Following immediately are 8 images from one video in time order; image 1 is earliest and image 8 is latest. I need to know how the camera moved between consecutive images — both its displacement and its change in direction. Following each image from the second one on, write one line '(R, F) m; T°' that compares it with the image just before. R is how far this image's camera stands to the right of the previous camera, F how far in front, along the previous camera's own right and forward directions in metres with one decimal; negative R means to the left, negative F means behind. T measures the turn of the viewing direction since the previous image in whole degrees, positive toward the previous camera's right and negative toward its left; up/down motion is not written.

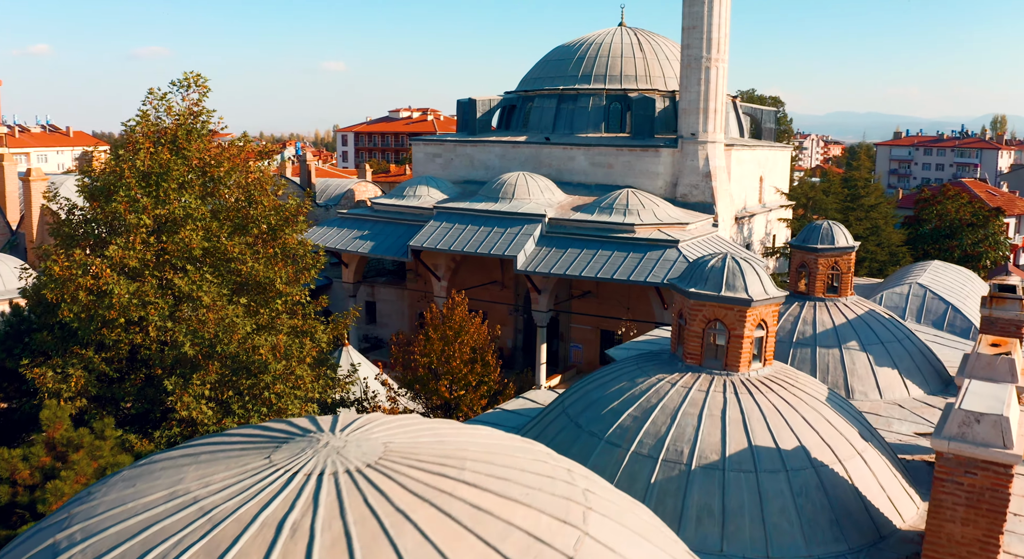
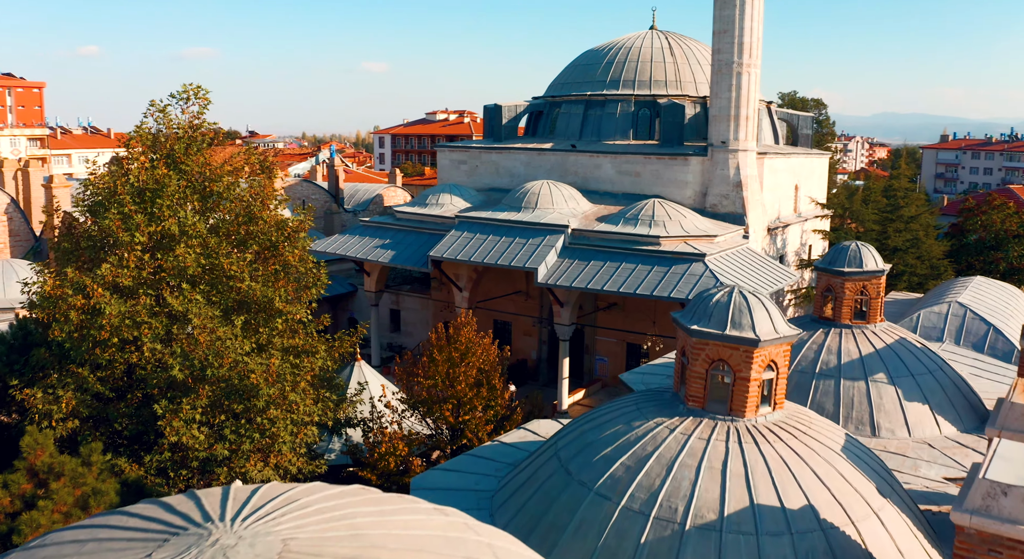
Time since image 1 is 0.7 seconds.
(+0.4, +0.5) m; -3°
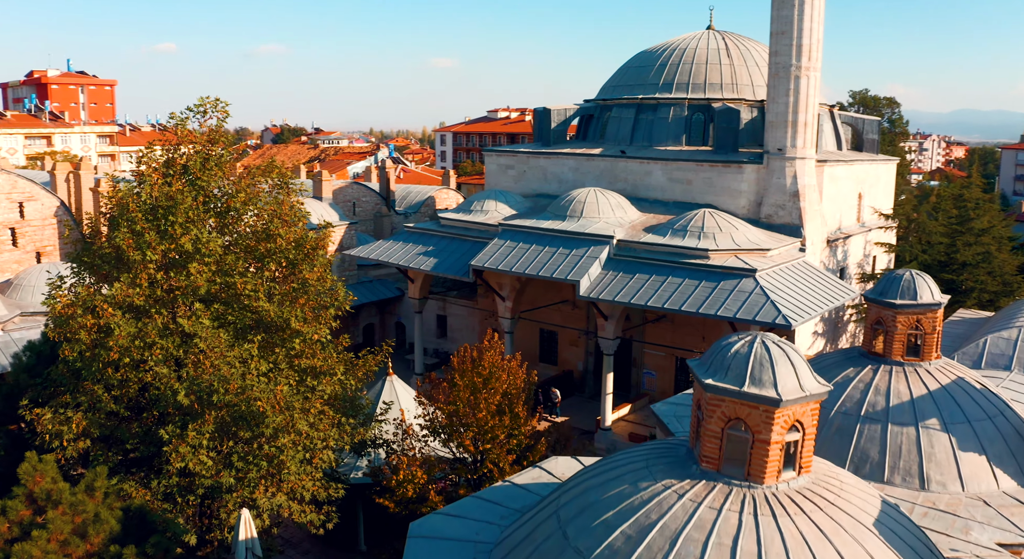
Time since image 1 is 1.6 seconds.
(+0.5, +0.6) m; -4°
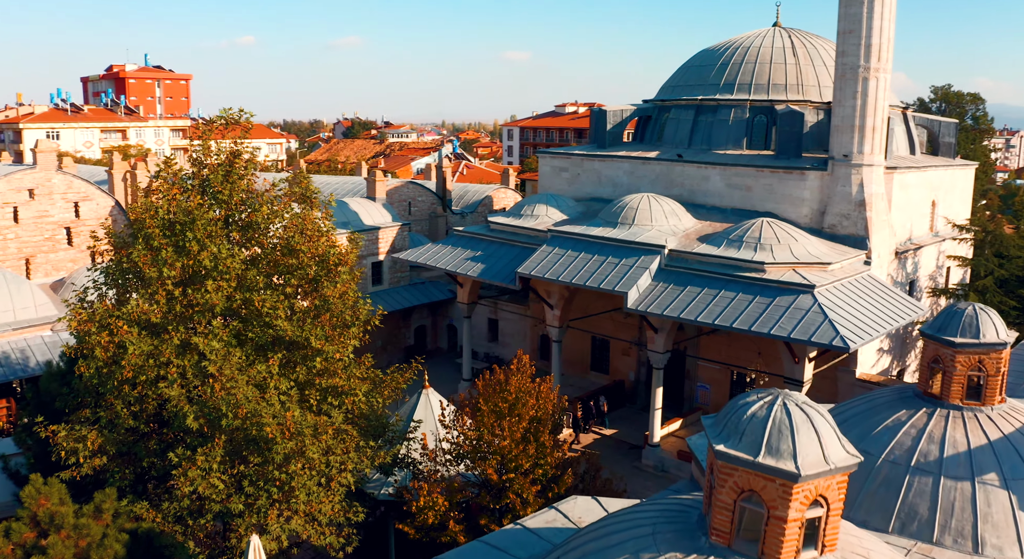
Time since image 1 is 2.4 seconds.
(+0.5, +0.6) m; -5°
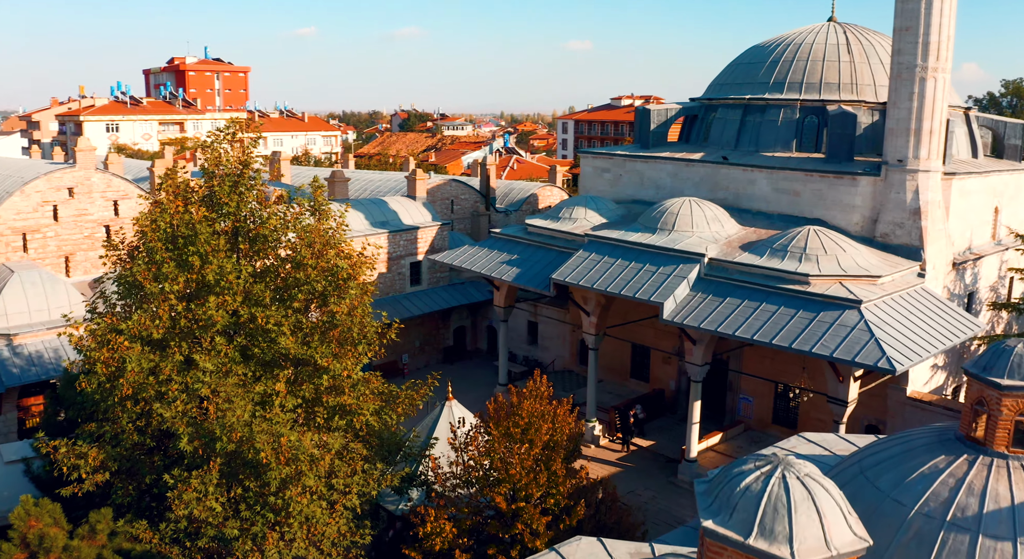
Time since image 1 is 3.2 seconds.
(+0.5, +0.5) m; -4°
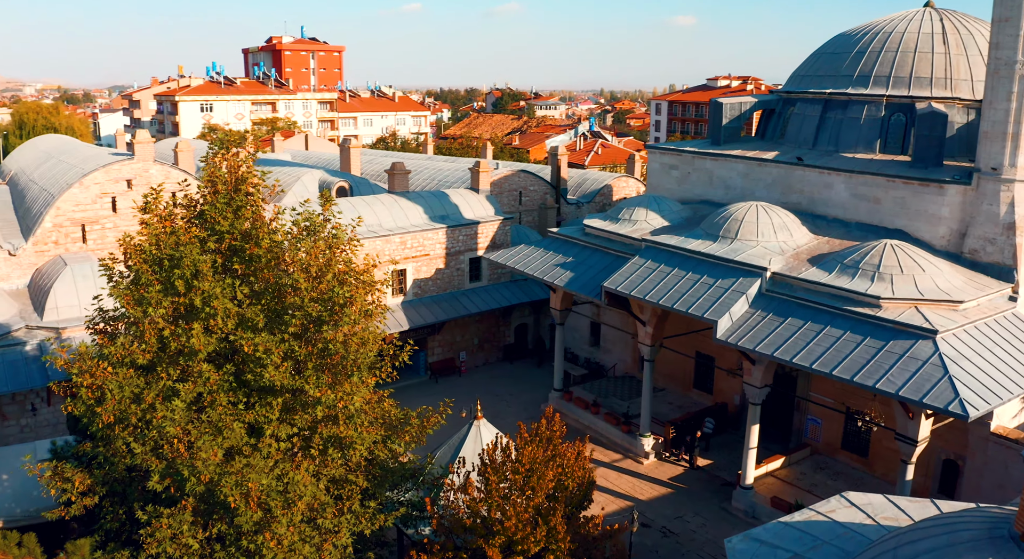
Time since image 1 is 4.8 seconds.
(+1.0, +0.9) m; -6°
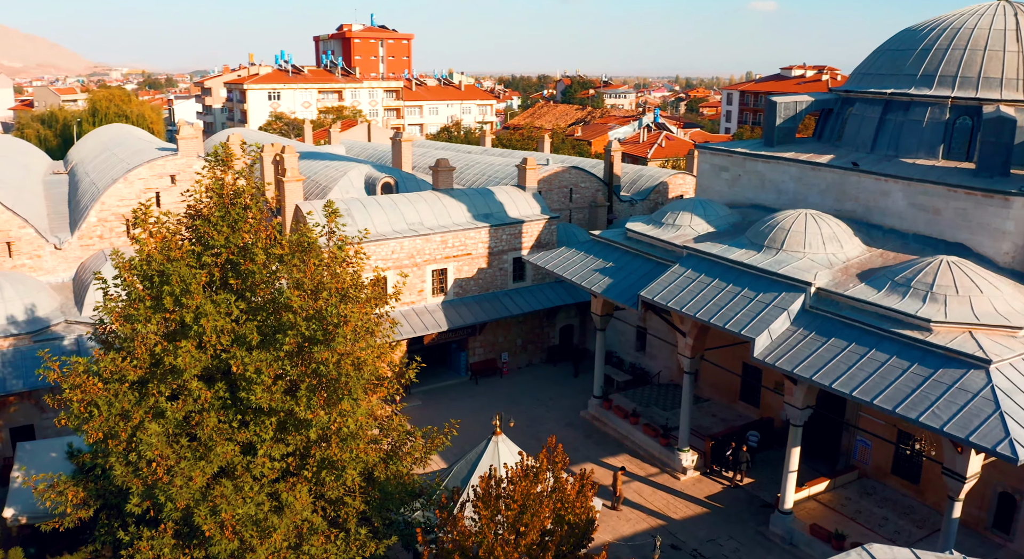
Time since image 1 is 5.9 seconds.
(+0.8, +0.5) m; -5°
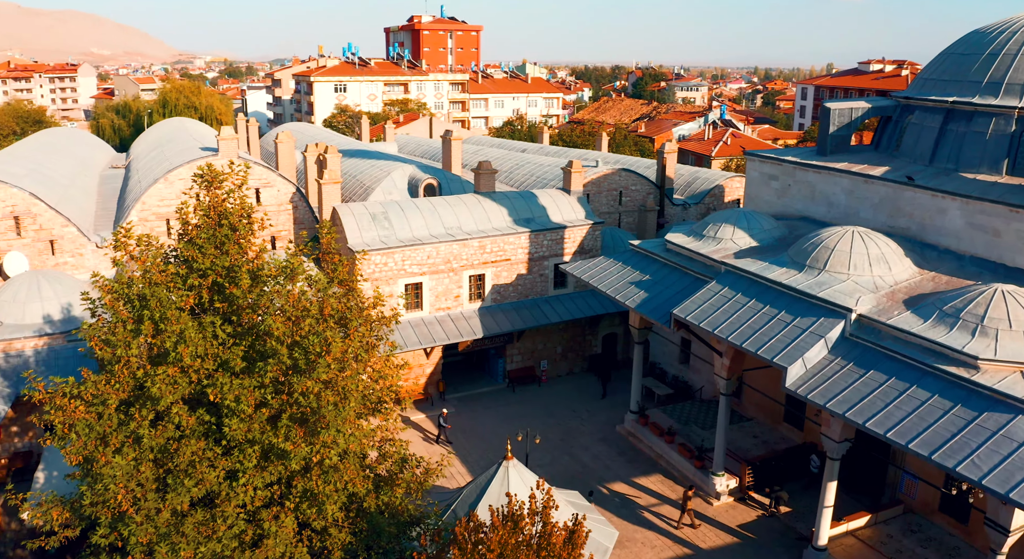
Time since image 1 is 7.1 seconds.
(+0.9, +0.5) m; -5°
